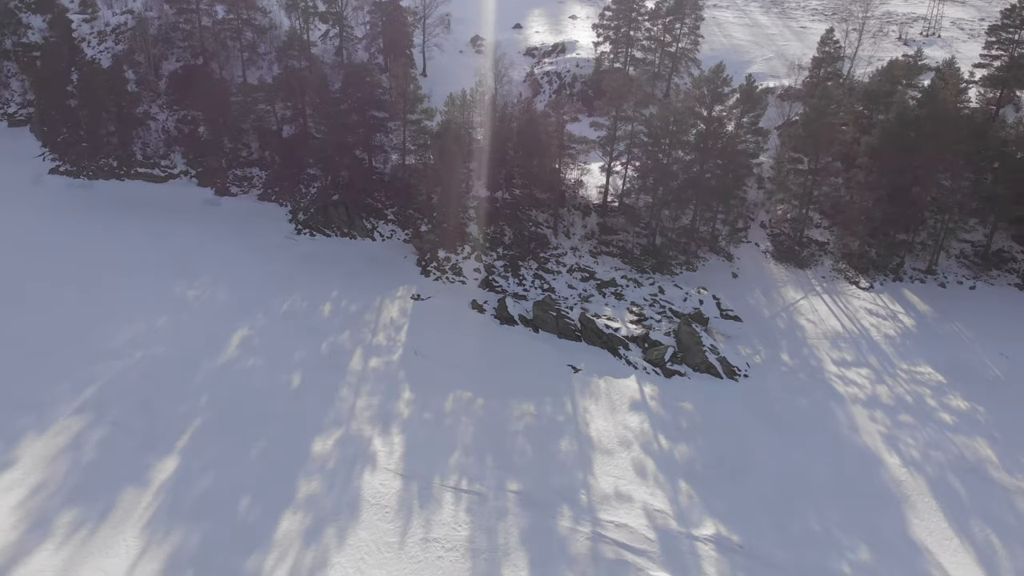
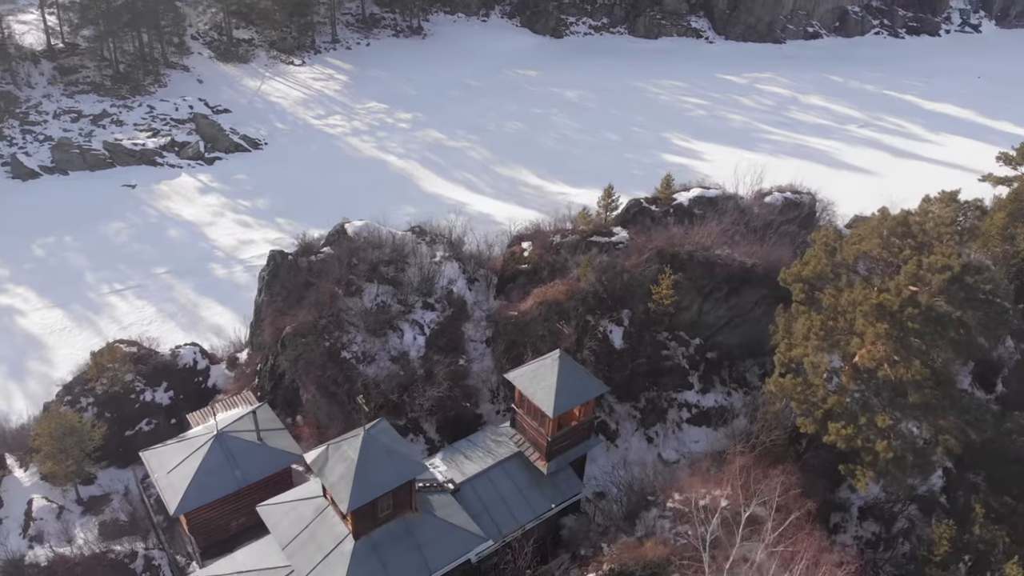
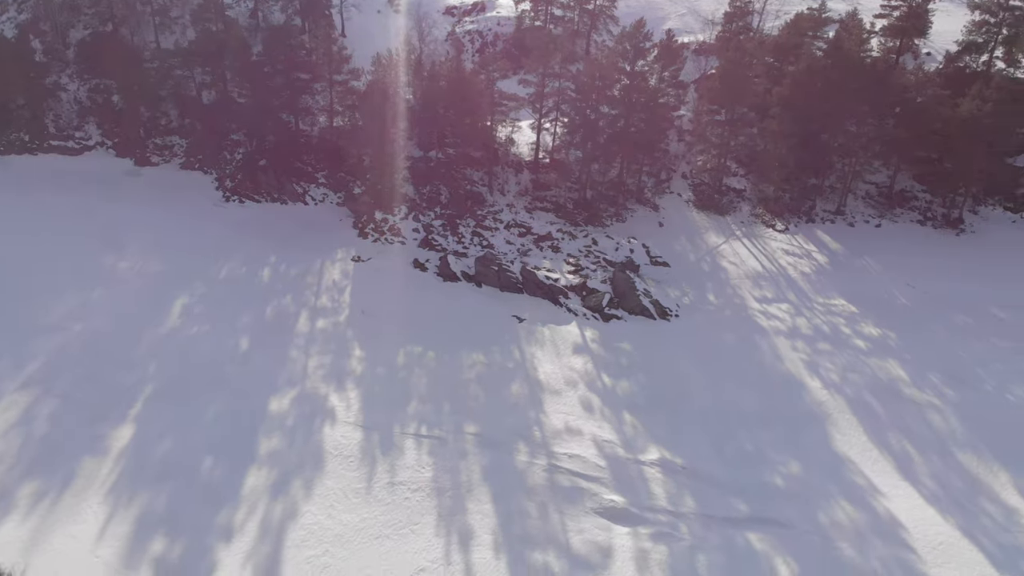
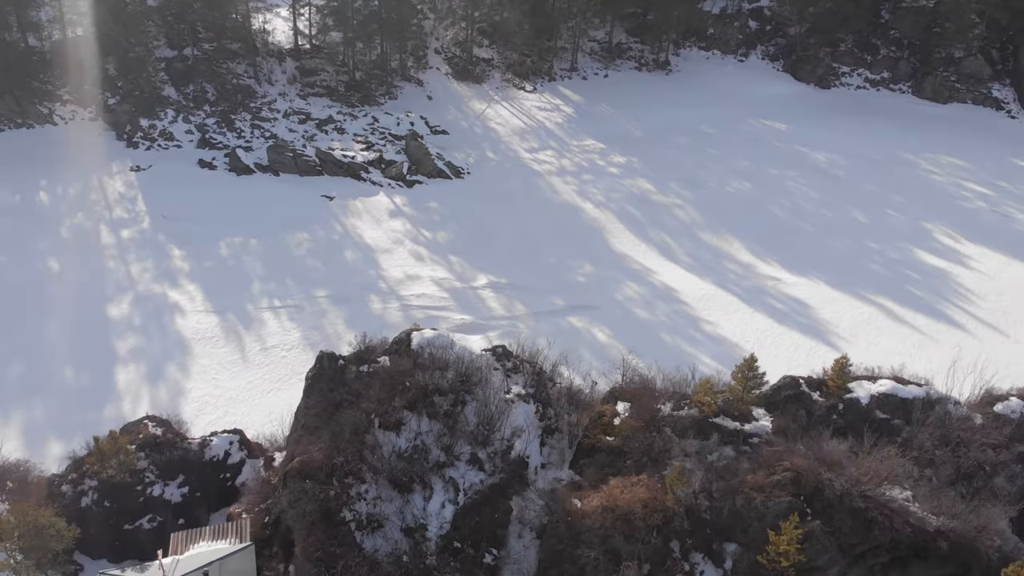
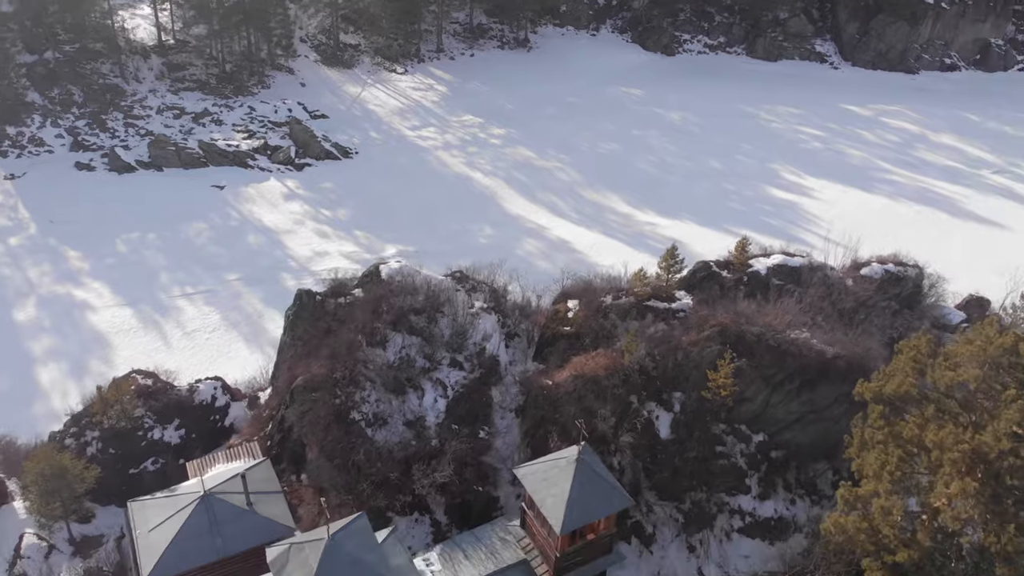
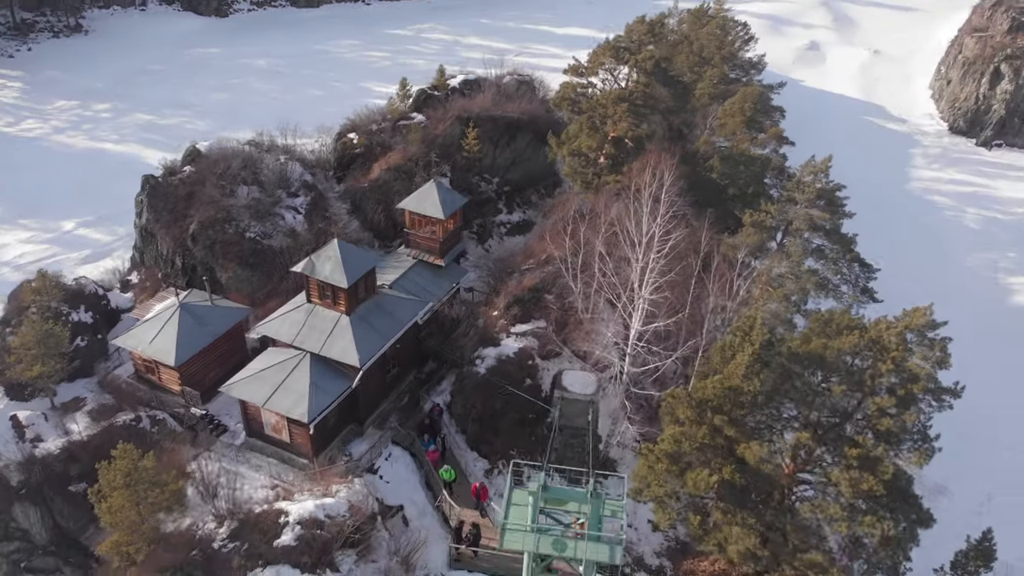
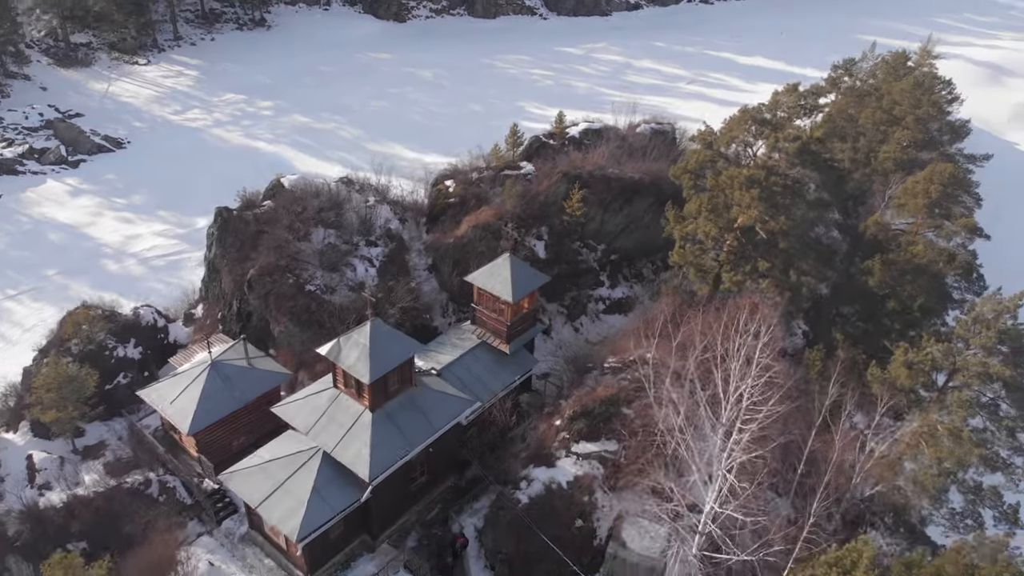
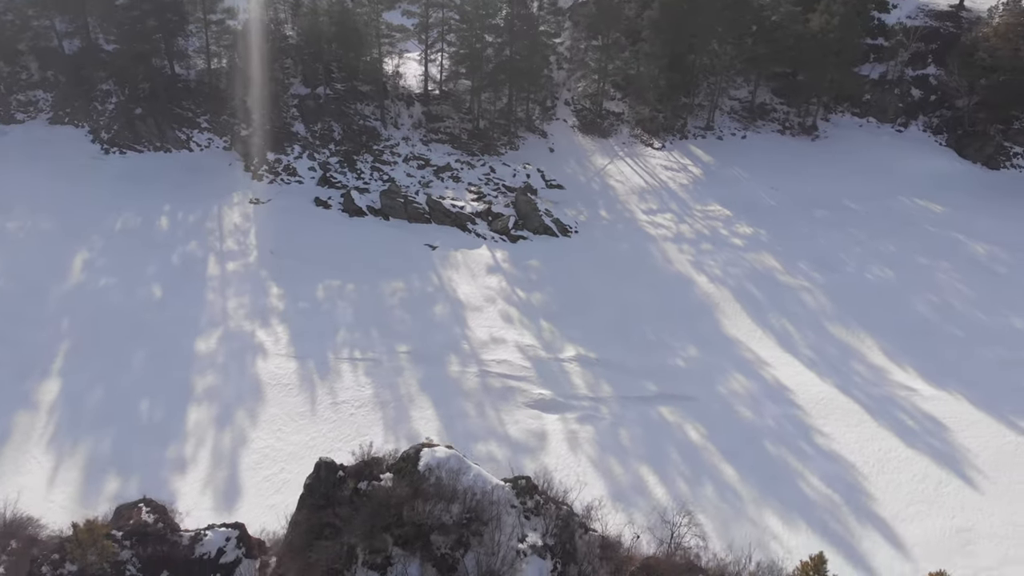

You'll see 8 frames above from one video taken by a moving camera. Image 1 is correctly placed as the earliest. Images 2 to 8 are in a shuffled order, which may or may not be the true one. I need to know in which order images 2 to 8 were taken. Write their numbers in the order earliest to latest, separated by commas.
3, 8, 4, 5, 2, 7, 6
